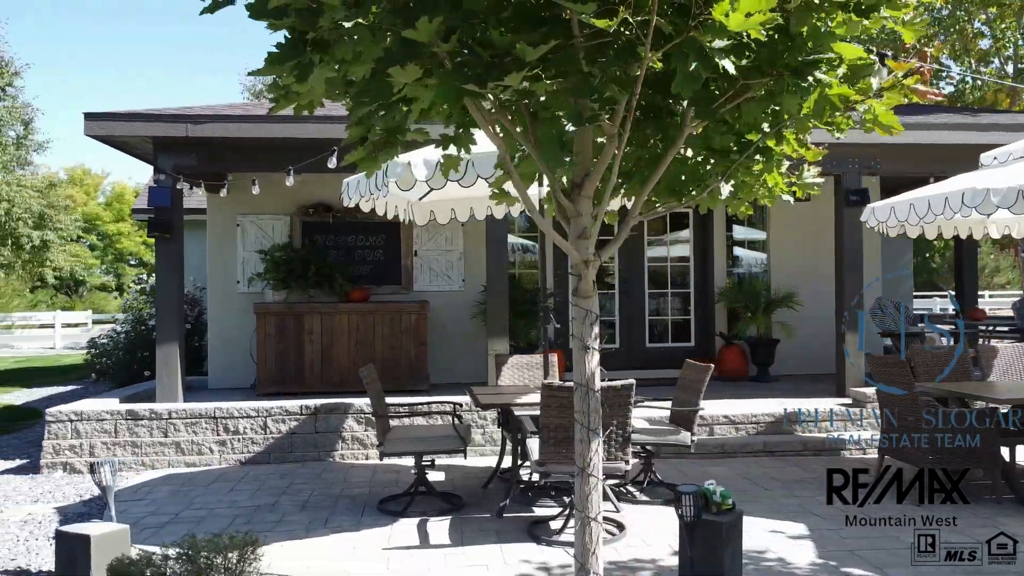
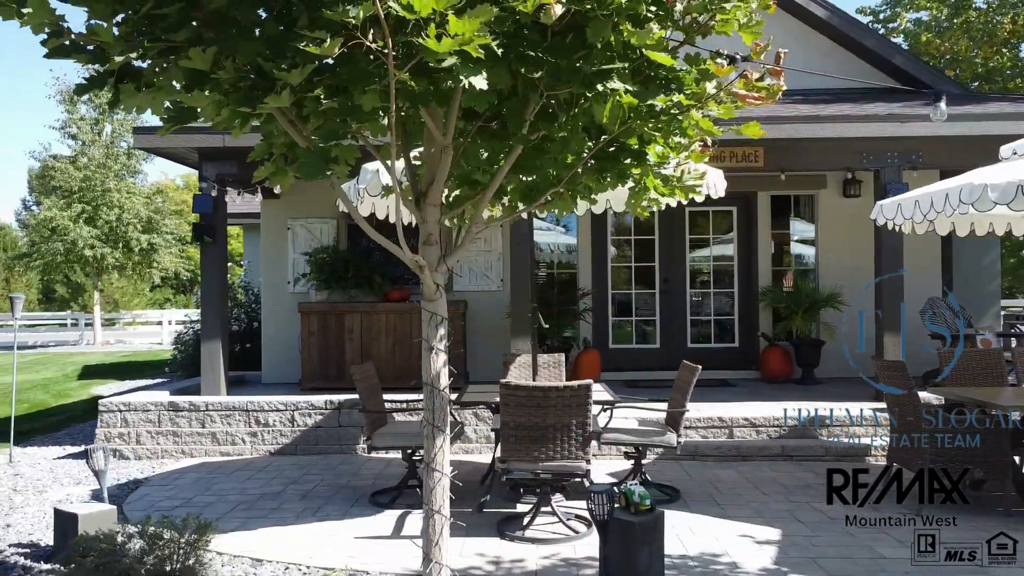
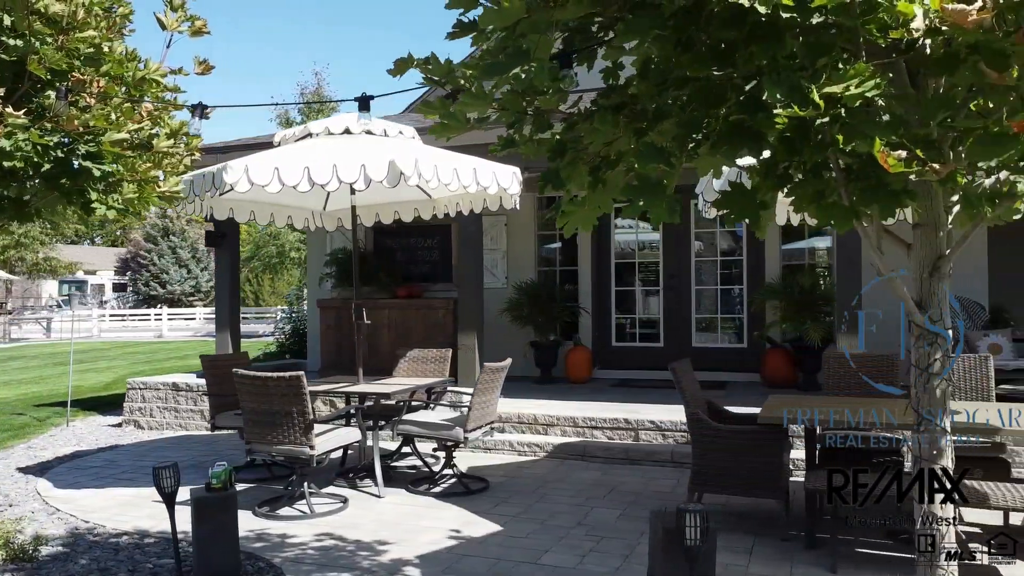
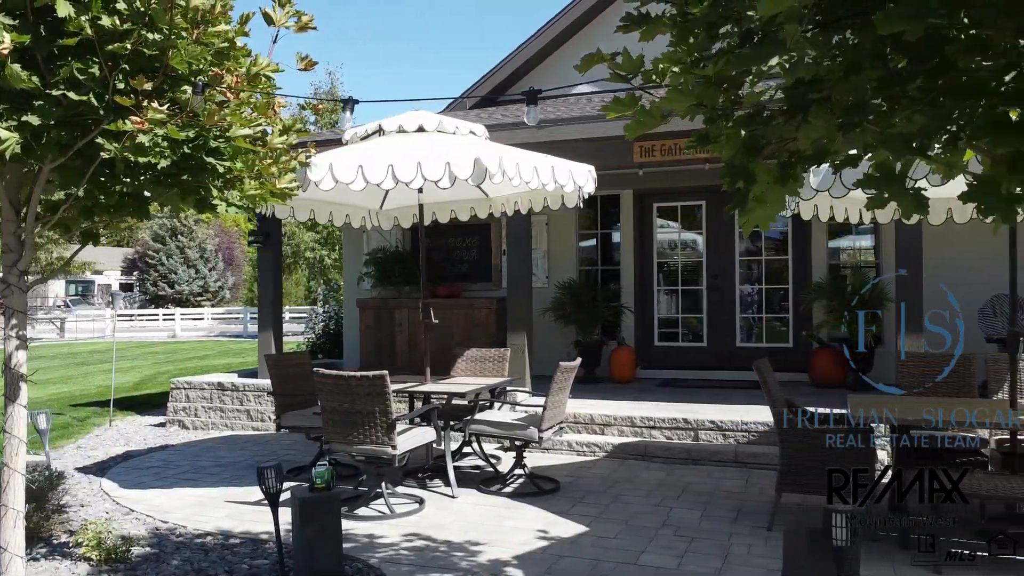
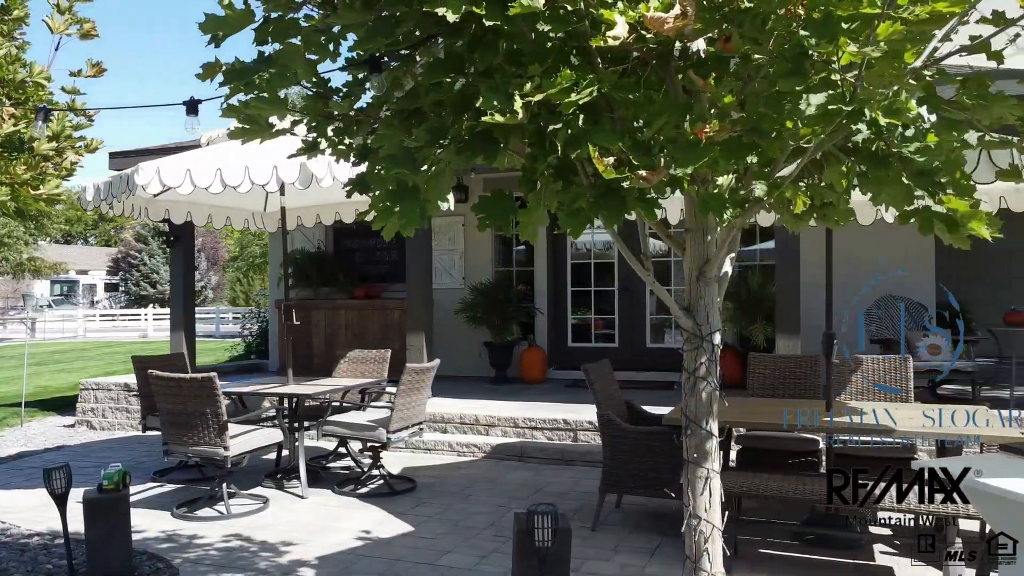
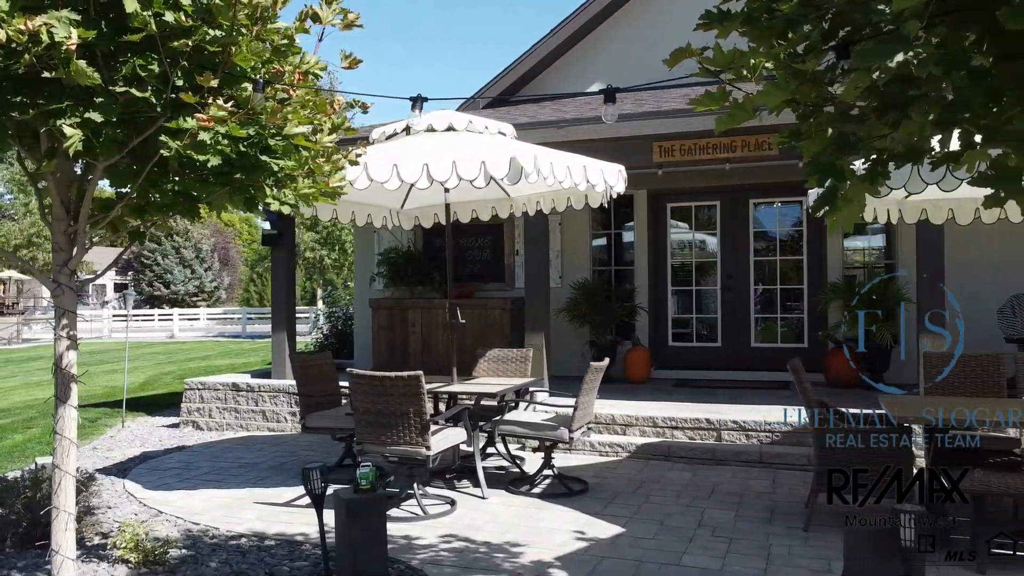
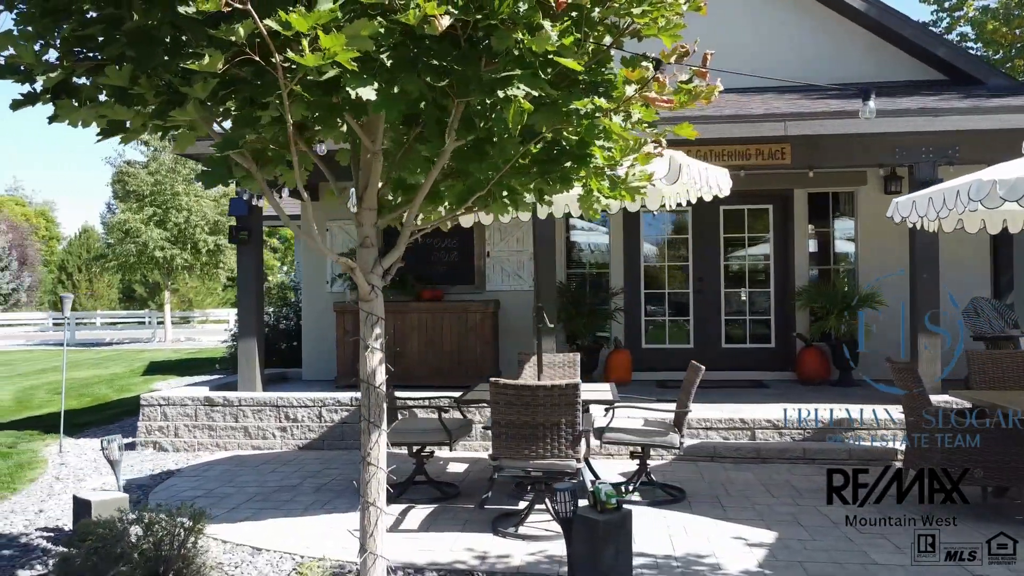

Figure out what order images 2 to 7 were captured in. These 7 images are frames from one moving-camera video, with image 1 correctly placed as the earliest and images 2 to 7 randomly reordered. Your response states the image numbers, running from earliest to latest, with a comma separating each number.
2, 7, 6, 4, 3, 5
